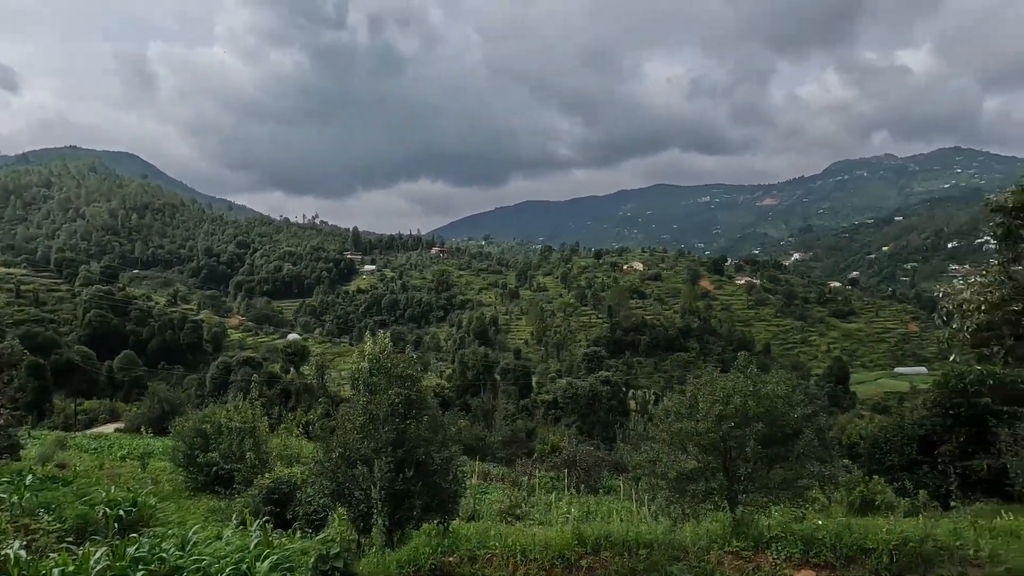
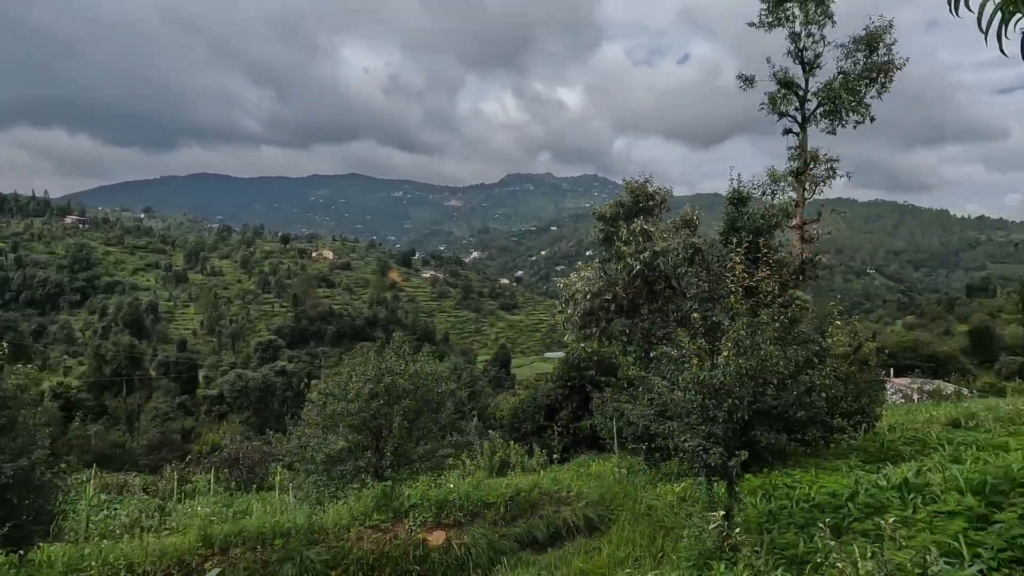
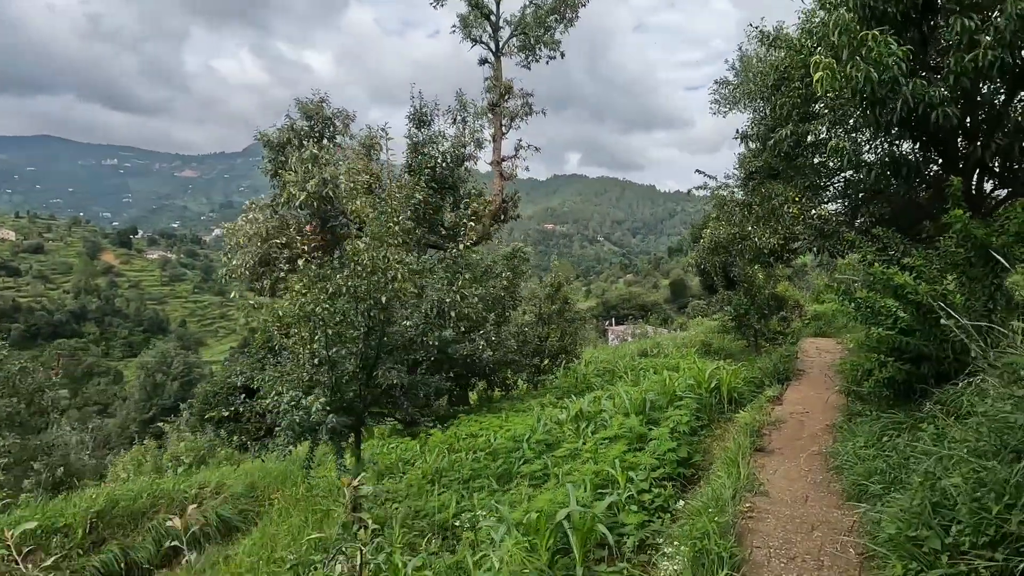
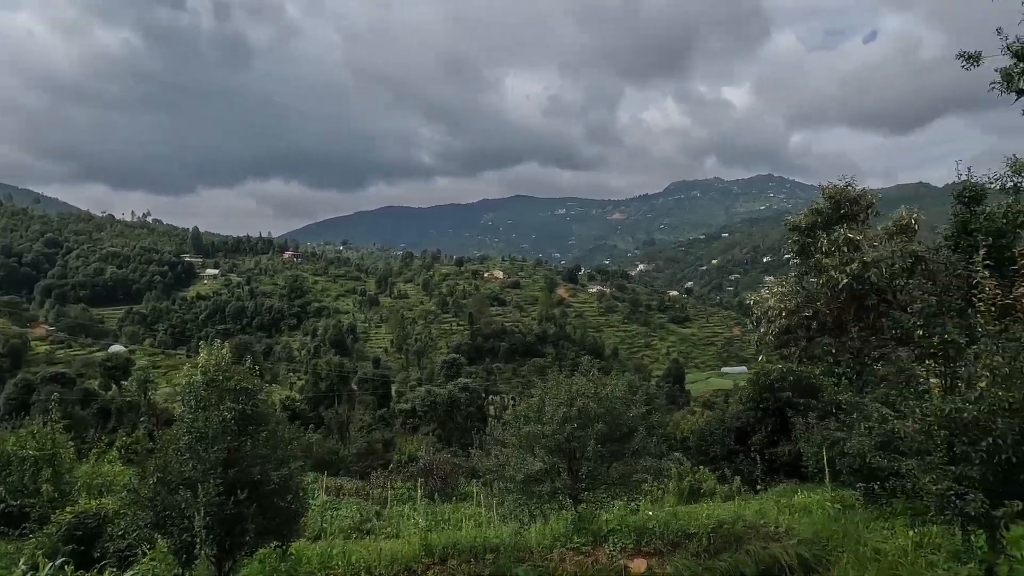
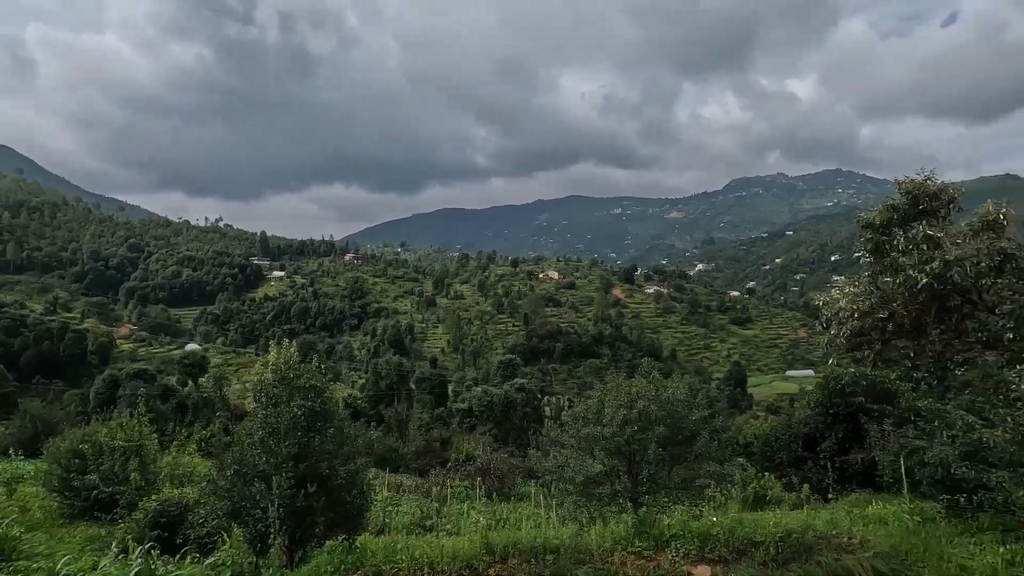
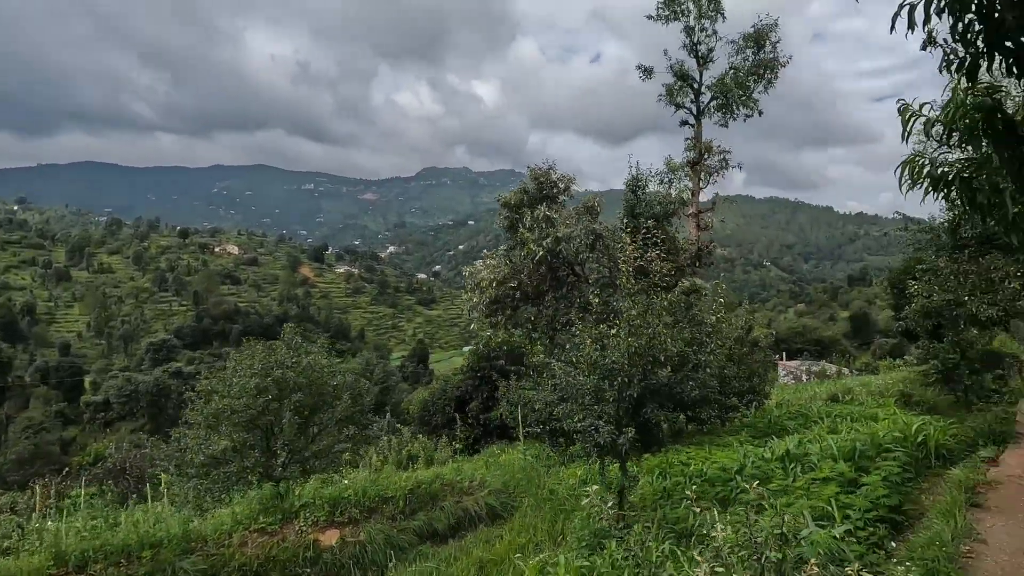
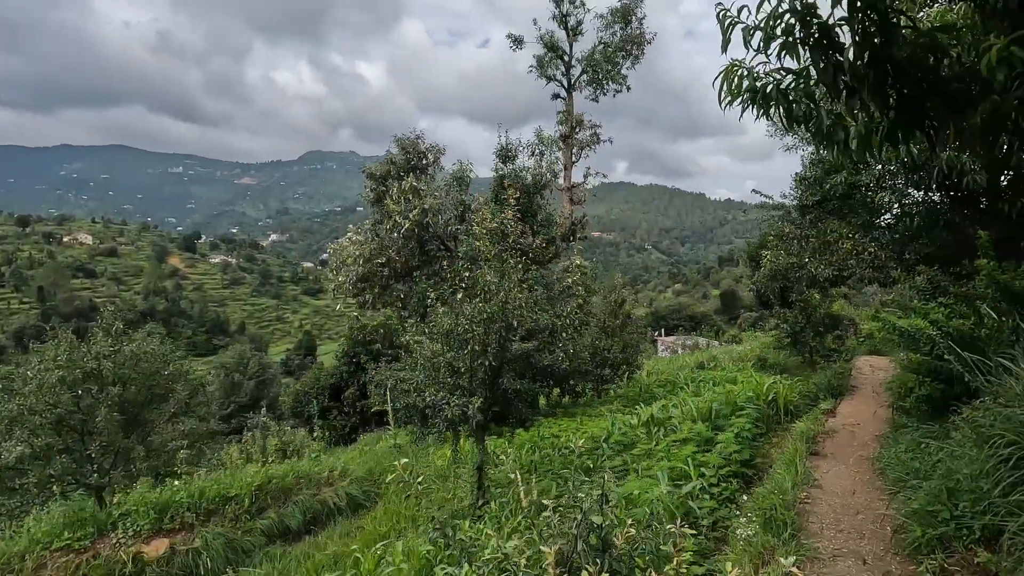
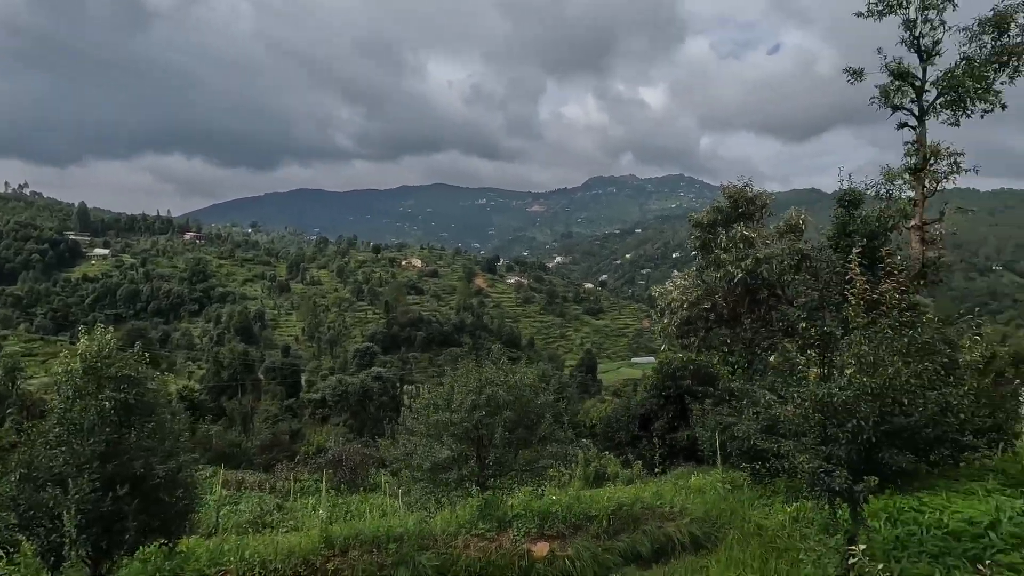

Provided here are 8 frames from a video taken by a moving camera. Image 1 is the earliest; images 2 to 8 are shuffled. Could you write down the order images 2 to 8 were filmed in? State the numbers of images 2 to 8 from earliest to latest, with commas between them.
5, 4, 8, 2, 6, 7, 3
